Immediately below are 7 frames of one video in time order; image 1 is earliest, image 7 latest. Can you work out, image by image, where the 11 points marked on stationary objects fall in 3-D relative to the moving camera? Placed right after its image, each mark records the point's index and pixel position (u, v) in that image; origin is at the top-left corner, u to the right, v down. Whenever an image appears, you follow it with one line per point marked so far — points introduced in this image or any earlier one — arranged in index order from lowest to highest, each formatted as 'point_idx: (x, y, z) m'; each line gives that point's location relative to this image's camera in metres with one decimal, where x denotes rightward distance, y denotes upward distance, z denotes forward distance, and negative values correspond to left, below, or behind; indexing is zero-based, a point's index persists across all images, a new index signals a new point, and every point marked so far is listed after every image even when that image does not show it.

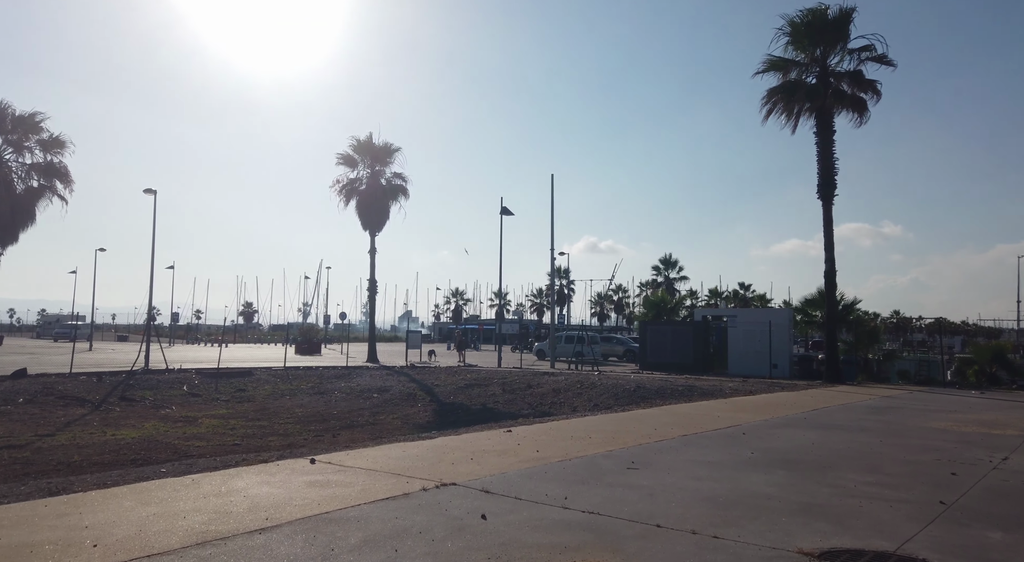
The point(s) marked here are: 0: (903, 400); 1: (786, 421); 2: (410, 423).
0: (+10.2, -3.1, +18.7) m
1: (+4.4, -2.3, +11.6) m
2: (-2.4, -3.4, +16.8) m
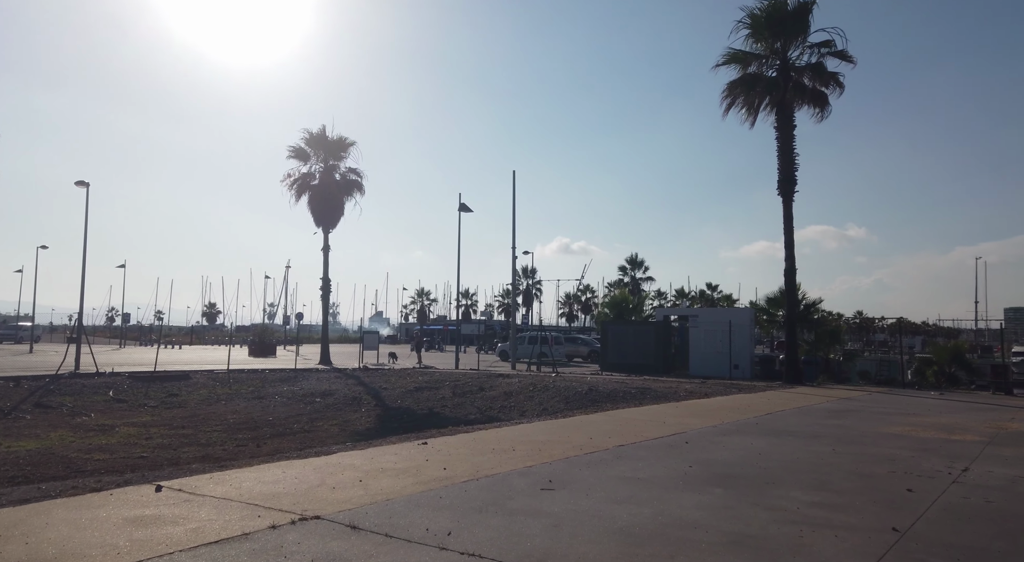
0: (+8.9, -3.1, +18.3) m
1: (+3.4, -2.3, +10.9) m
2: (-3.6, -3.3, +15.9) m
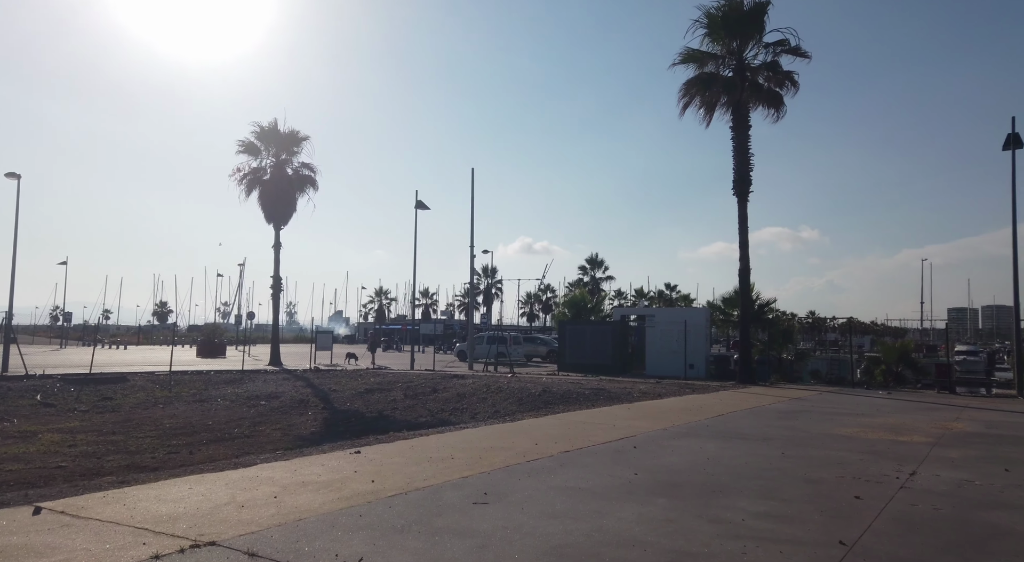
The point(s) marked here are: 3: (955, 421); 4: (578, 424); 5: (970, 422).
0: (+7.7, -3.1, +18.3) m
1: (+2.6, -2.3, +10.7) m
2: (-4.7, -3.3, +15.2) m
3: (+8.7, -2.7, +14.1) m
4: (+1.0, -2.2, +11.2) m
5: (+9.0, -2.8, +14.1) m
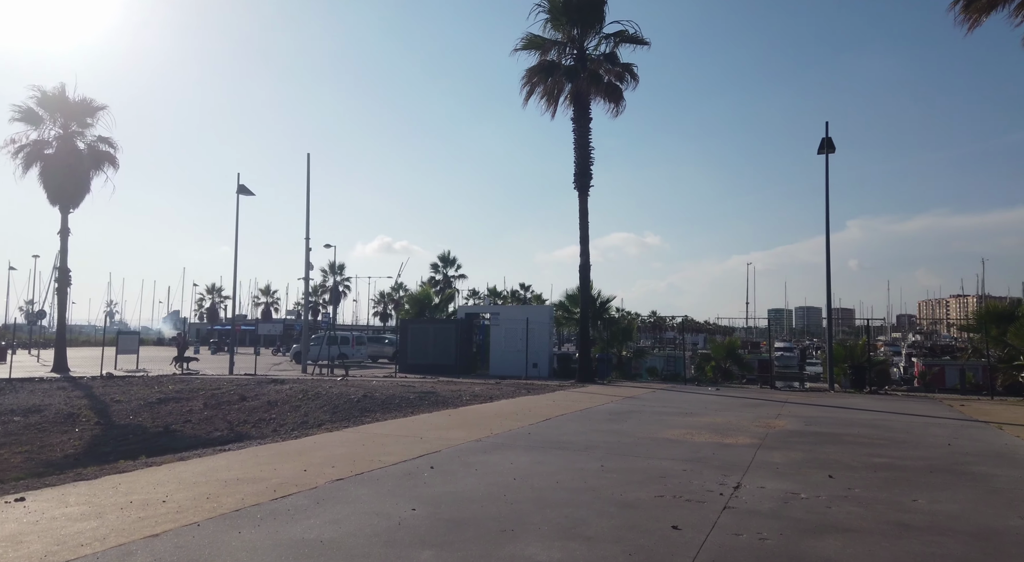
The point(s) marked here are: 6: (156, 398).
0: (+3.3, -3.0, +17.8) m
1: (-0.1, -2.1, +9.4) m
2: (-8.2, -3.1, +12.4) m
3: (+5.1, -2.7, +13.8) m
4: (-1.8, -2.1, +9.5) m
5: (+5.4, -2.7, +14.0) m
6: (-9.4, -3.1, +19.0) m
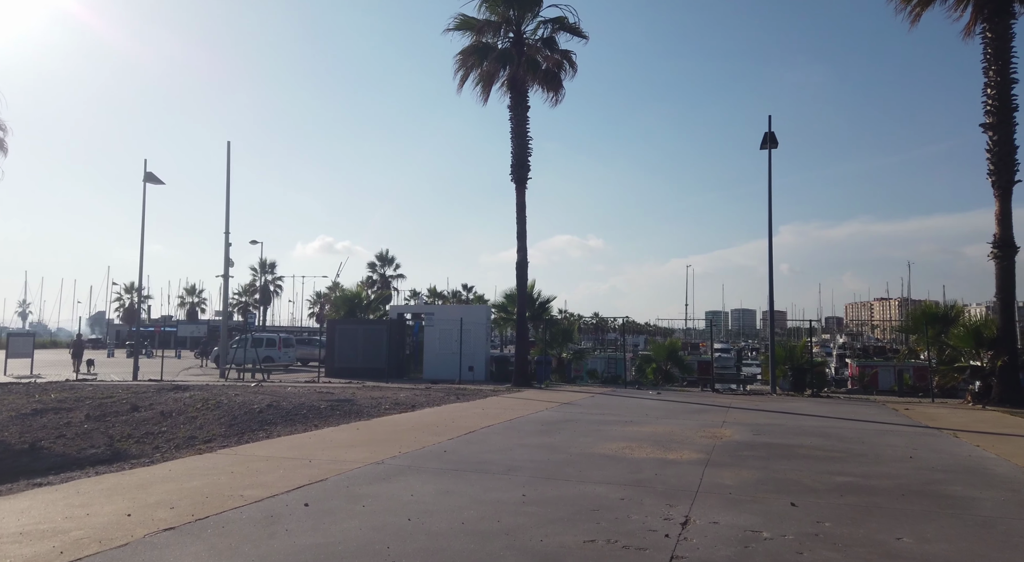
0: (+1.6, -2.9, +16.6) m
1: (-1.2, -2.0, +7.8) m
2: (-9.4, -2.9, +10.2) m
3: (+3.8, -2.6, +12.7) m
4: (-2.8, -2.0, +7.8) m
5: (+4.1, -2.6, +12.9) m
6: (-11.2, -3.0, +16.7) m
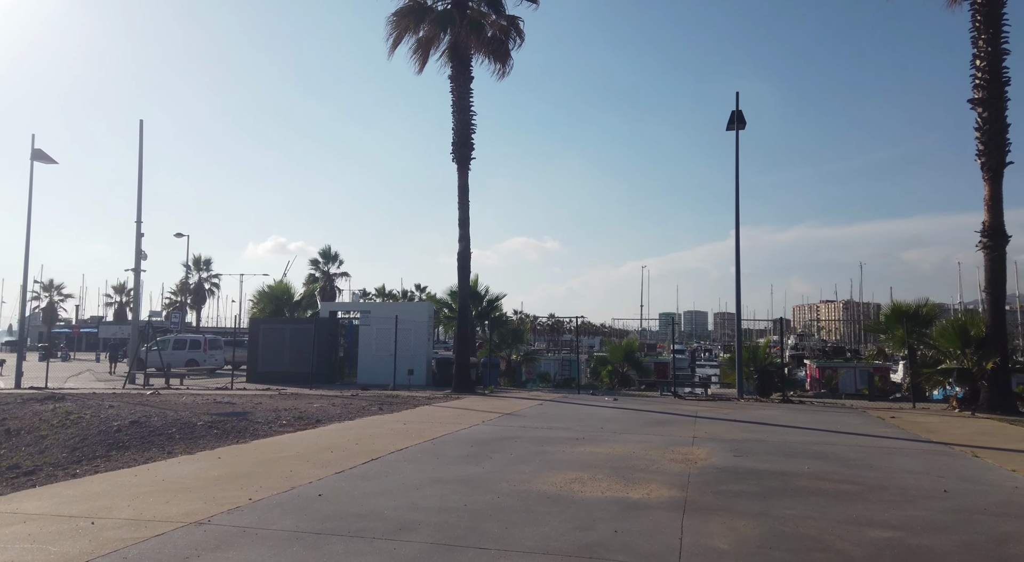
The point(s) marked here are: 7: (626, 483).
0: (+0.3, -2.7, +14.0) m
1: (-1.9, -1.8, +5.2) m
2: (-10.4, -2.7, +7.0) m
3: (+2.7, -2.4, +10.3) m
4: (-3.6, -1.7, +5.1) m
5: (+2.9, -2.4, +10.5) m
6: (-12.5, -2.7, +13.4) m
7: (+1.2, -2.1, +7.6) m
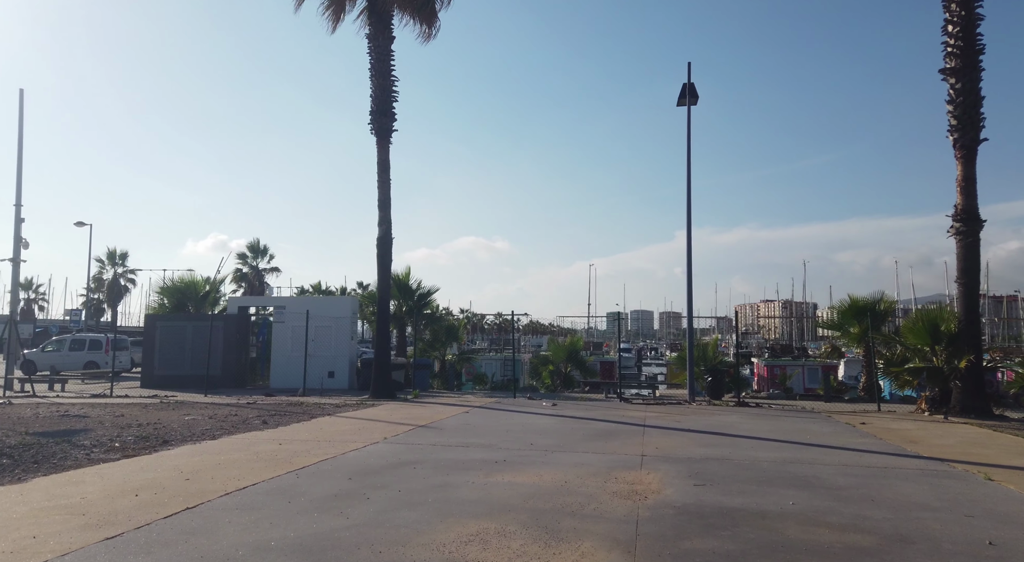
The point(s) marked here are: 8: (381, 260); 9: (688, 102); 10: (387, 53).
0: (-1.1, -2.5, +11.6) m
1: (-2.7, -1.5, +2.6) m
2: (-11.2, -2.4, +3.8) m
3: (+1.5, -2.1, +8.1) m
4: (-4.3, -1.5, +2.4) m
5: (+1.8, -2.2, +8.3) m
6: (-13.8, -2.4, +10.0) m
7: (+0.3, -1.9, +5.3) m
8: (-3.5, +0.5, +19.2) m
9: (+4.5, +4.6, +18.3) m
10: (-3.2, +5.7, +18.1) m
